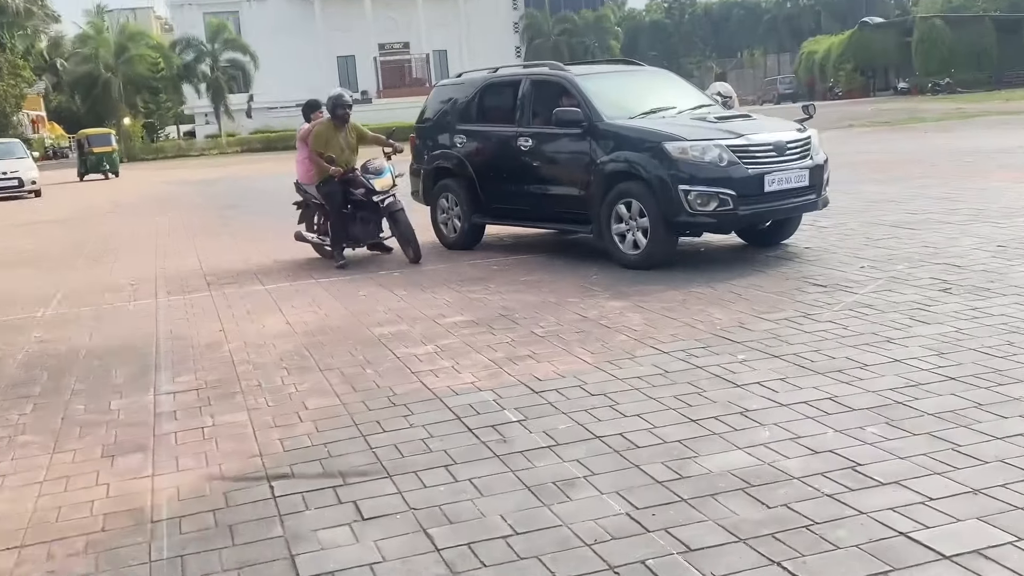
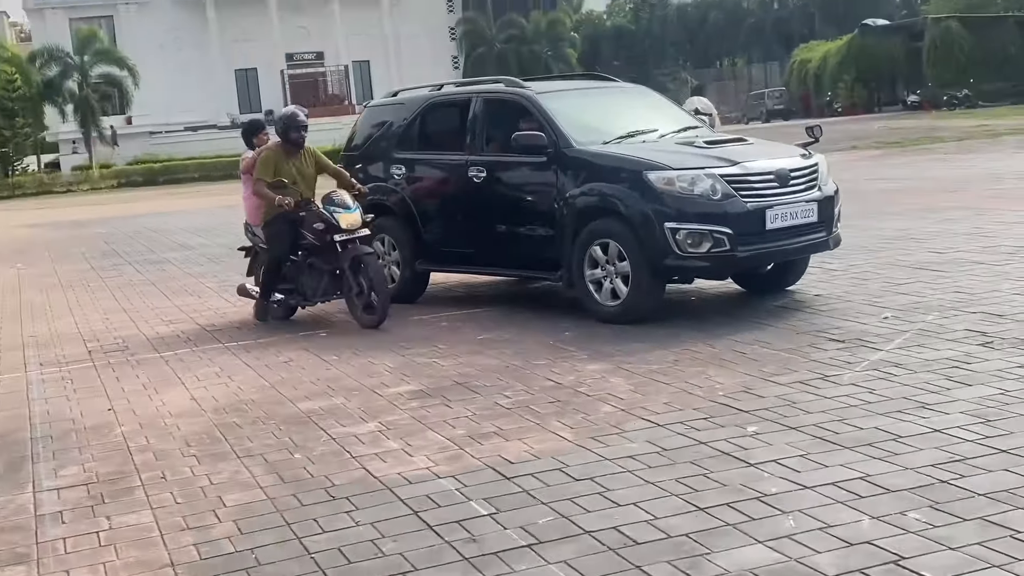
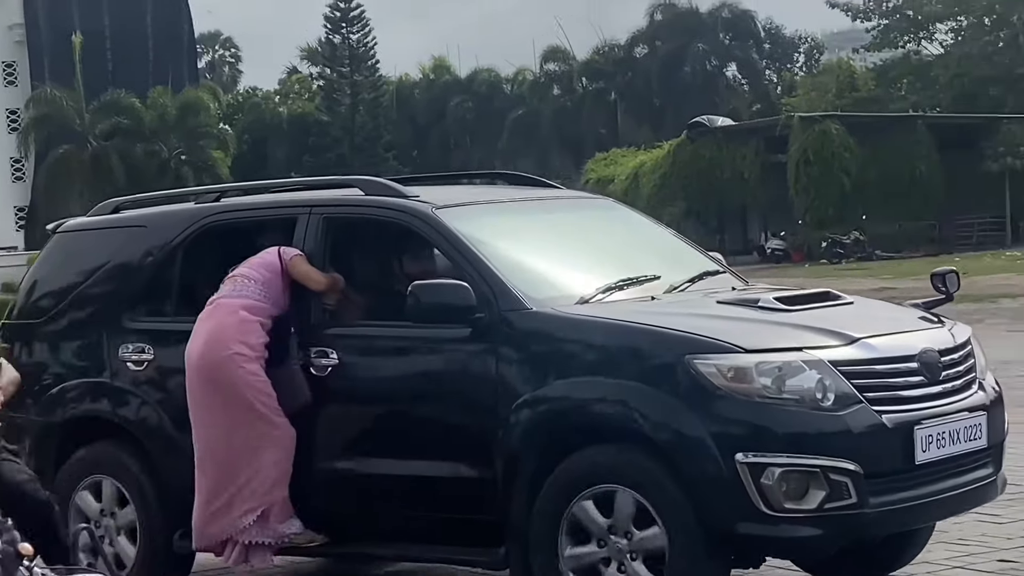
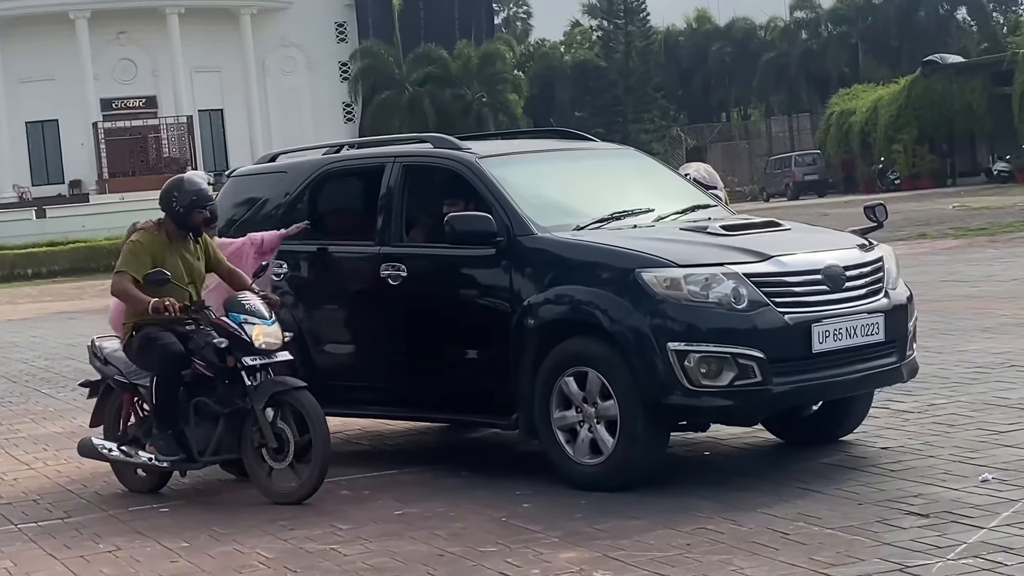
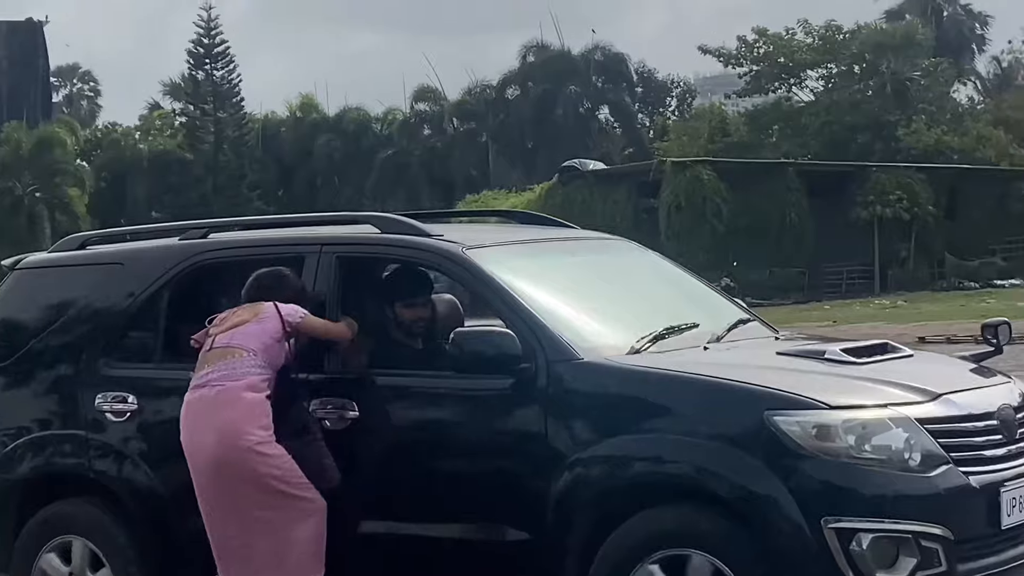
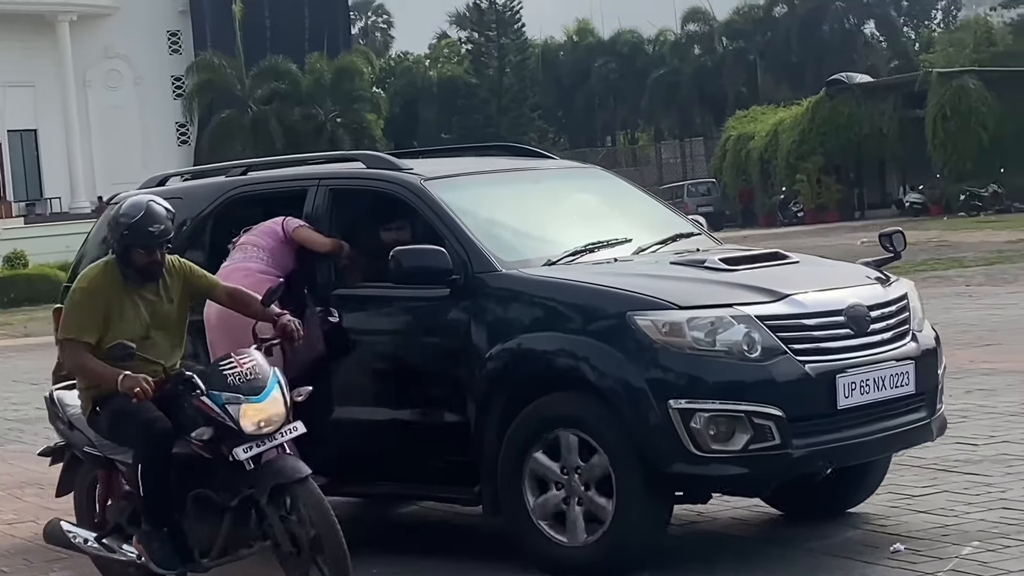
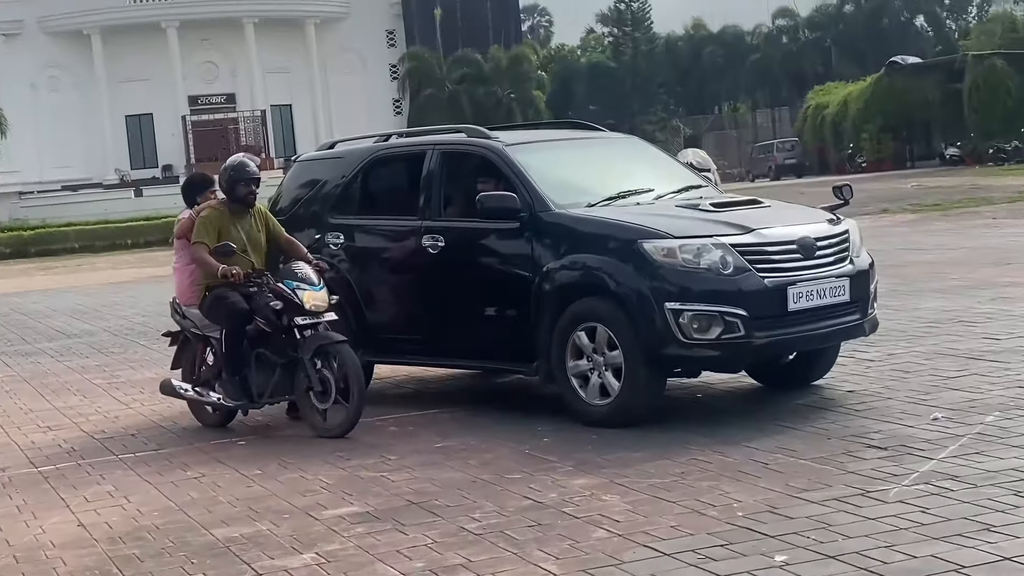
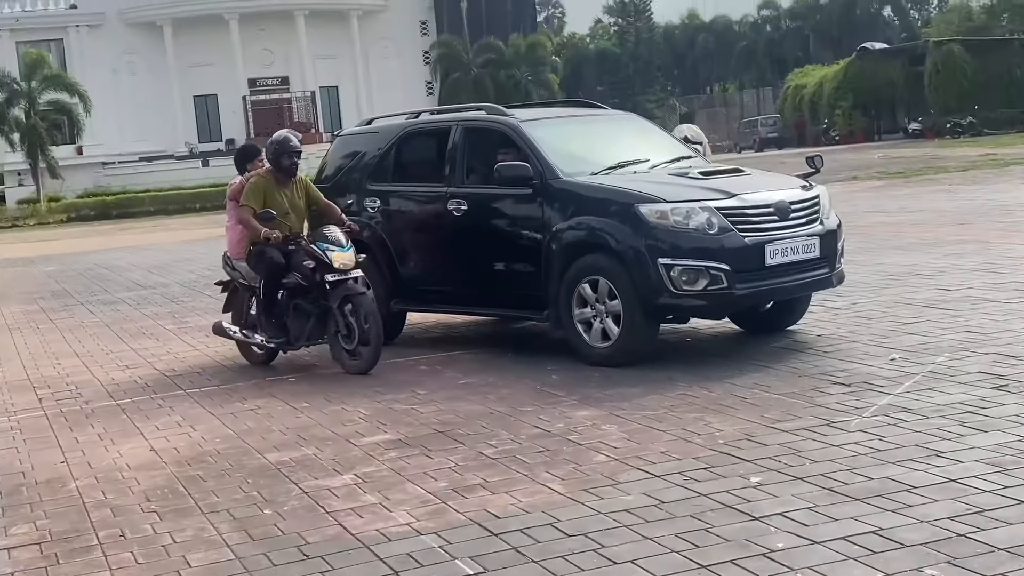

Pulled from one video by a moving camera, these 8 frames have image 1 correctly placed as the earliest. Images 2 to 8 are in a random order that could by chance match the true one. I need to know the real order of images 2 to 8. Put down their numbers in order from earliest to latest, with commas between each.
2, 8, 7, 4, 6, 3, 5
